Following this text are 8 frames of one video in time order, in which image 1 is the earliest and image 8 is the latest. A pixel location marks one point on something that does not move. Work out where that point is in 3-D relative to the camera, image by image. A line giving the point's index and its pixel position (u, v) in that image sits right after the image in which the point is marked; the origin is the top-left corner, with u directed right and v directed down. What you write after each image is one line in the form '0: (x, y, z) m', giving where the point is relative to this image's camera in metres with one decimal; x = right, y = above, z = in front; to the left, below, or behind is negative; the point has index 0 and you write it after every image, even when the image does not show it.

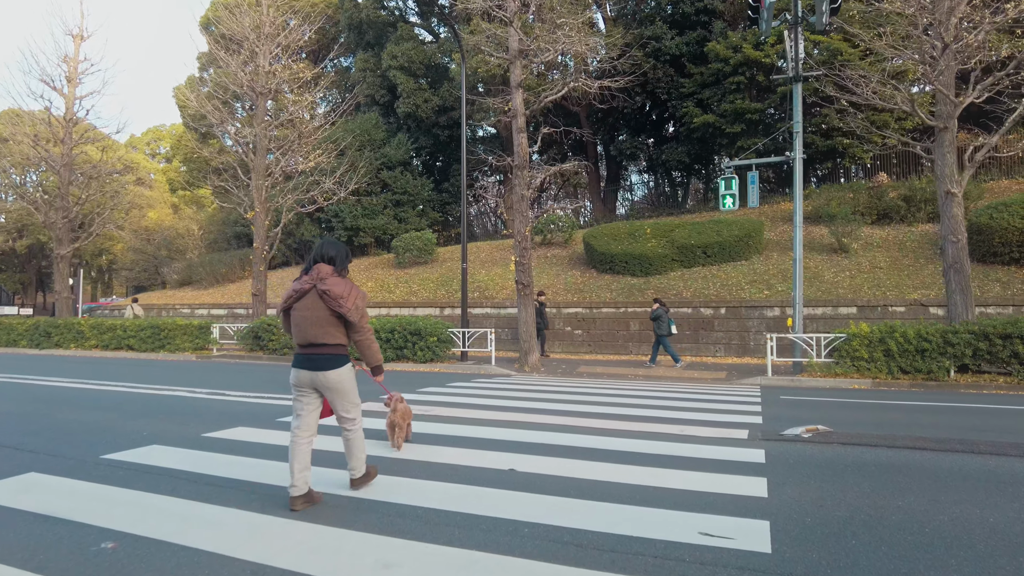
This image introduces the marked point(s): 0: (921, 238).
0: (+11.2, +1.4, +18.4) m
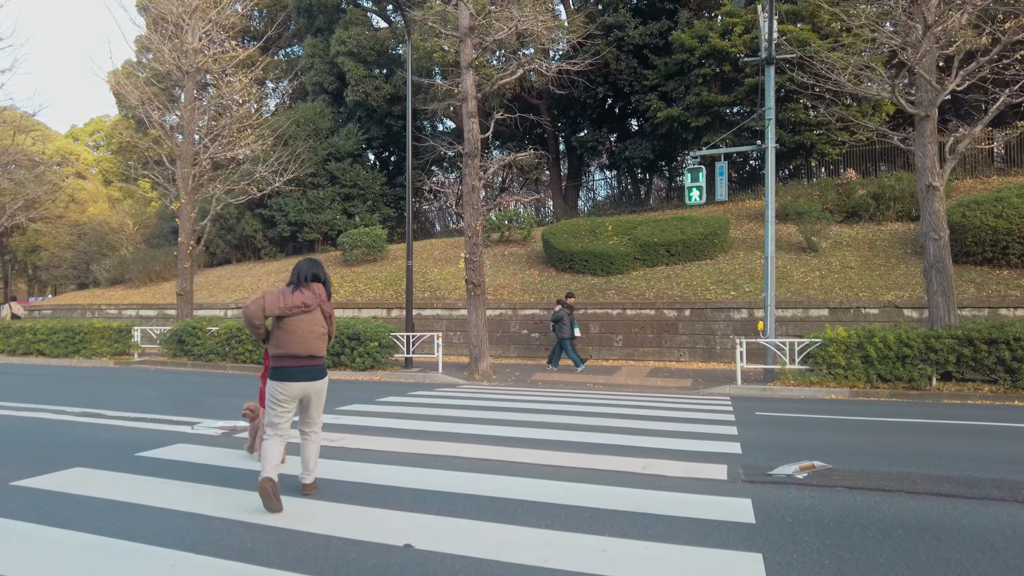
0: (+10.0, +1.4, +17.7) m
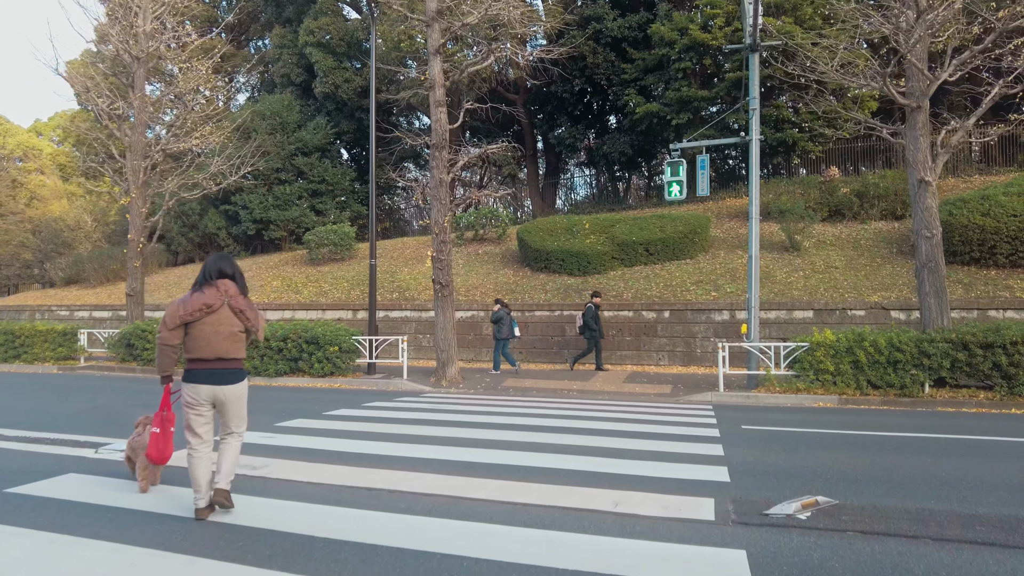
0: (+9.3, +1.3, +17.2) m
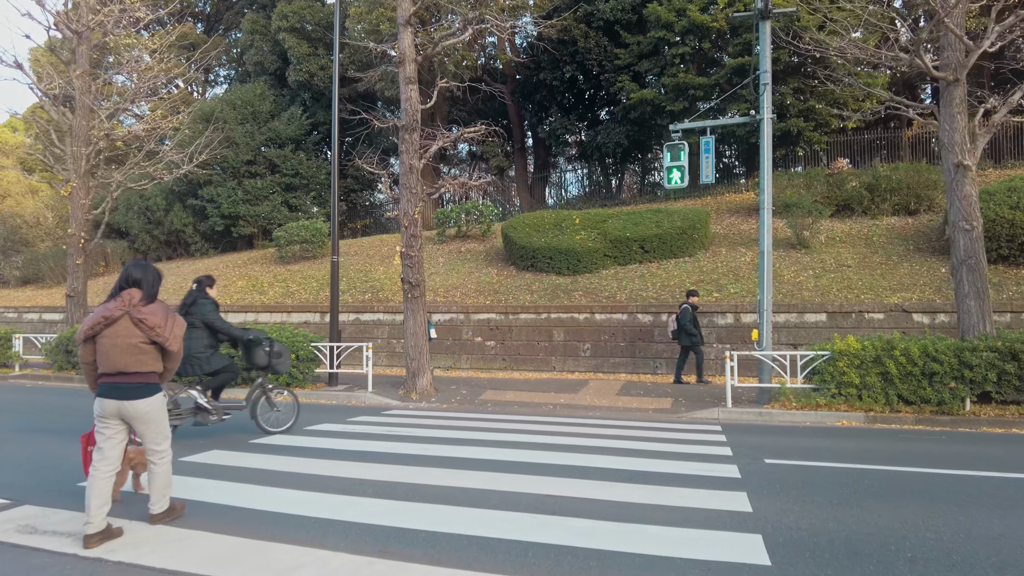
0: (+8.9, +1.3, +15.9) m
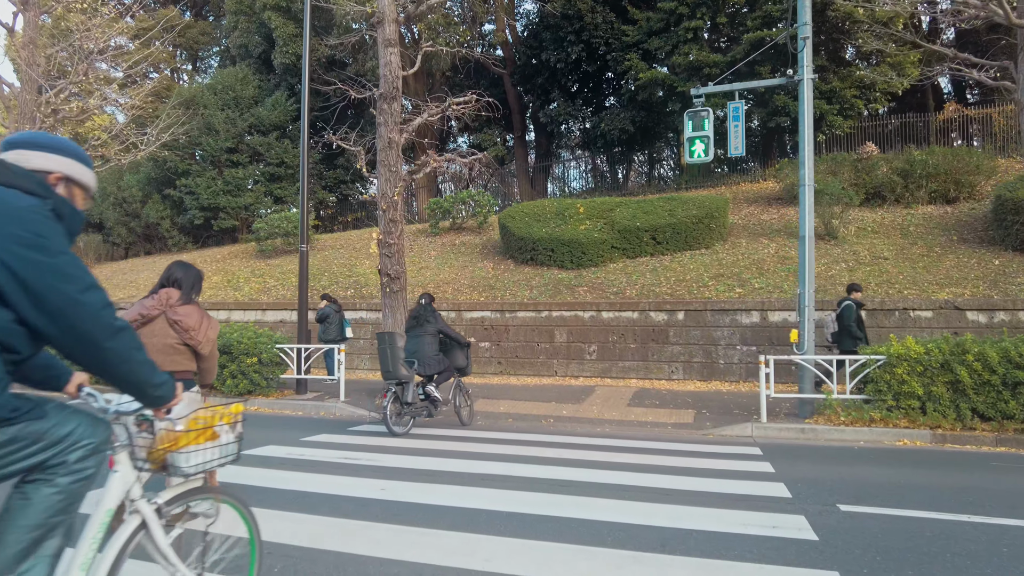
0: (+8.8, +1.4, +14.4) m
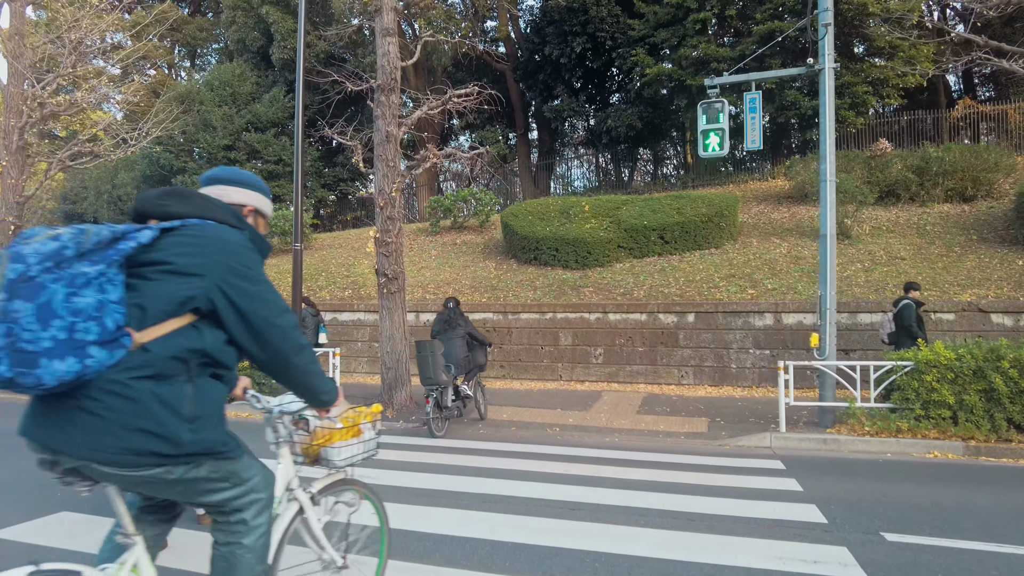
0: (+8.9, +1.4, +13.9) m
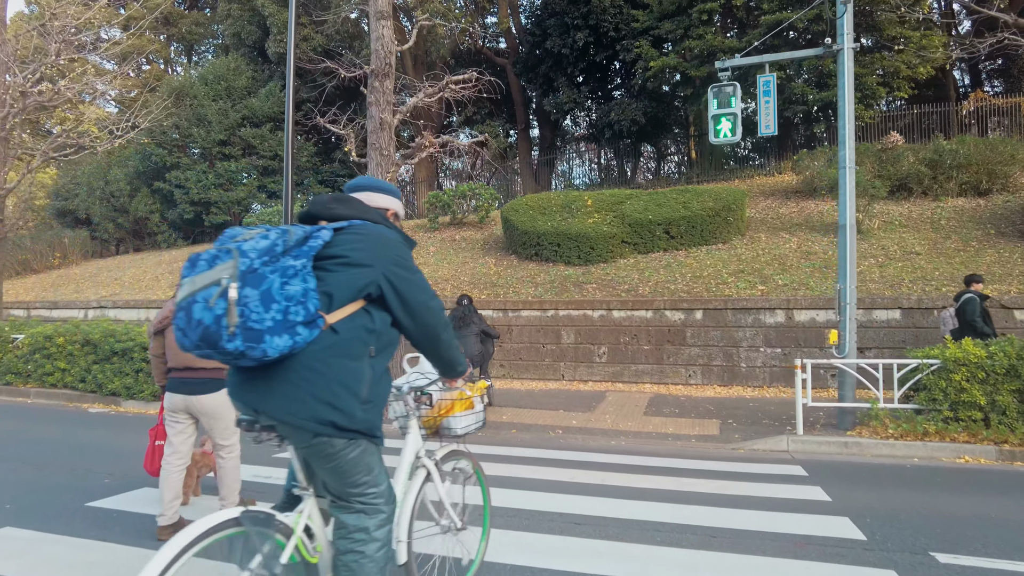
0: (+8.9, +1.5, +13.4) m
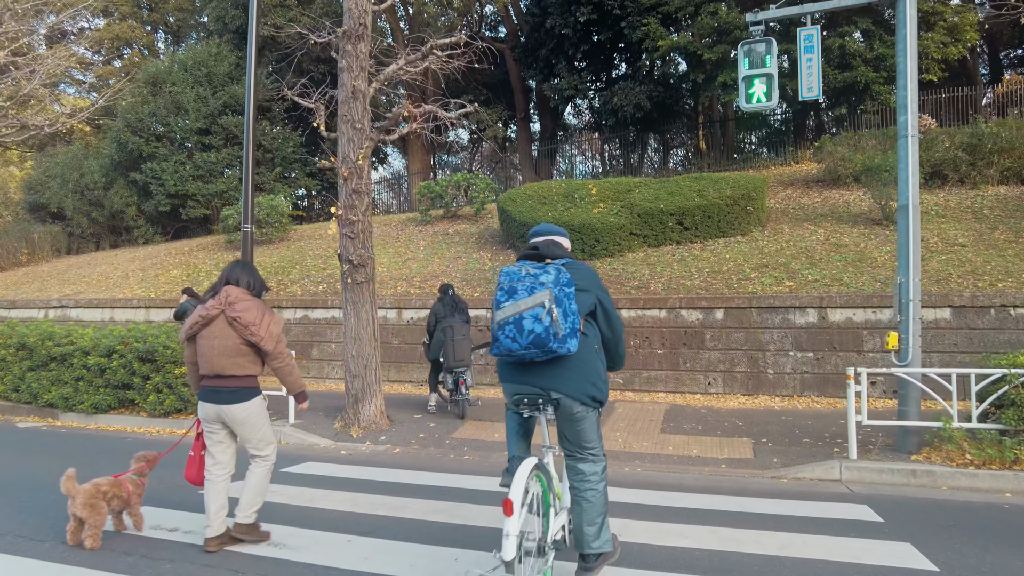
0: (+8.8, +1.5, +12.2) m
